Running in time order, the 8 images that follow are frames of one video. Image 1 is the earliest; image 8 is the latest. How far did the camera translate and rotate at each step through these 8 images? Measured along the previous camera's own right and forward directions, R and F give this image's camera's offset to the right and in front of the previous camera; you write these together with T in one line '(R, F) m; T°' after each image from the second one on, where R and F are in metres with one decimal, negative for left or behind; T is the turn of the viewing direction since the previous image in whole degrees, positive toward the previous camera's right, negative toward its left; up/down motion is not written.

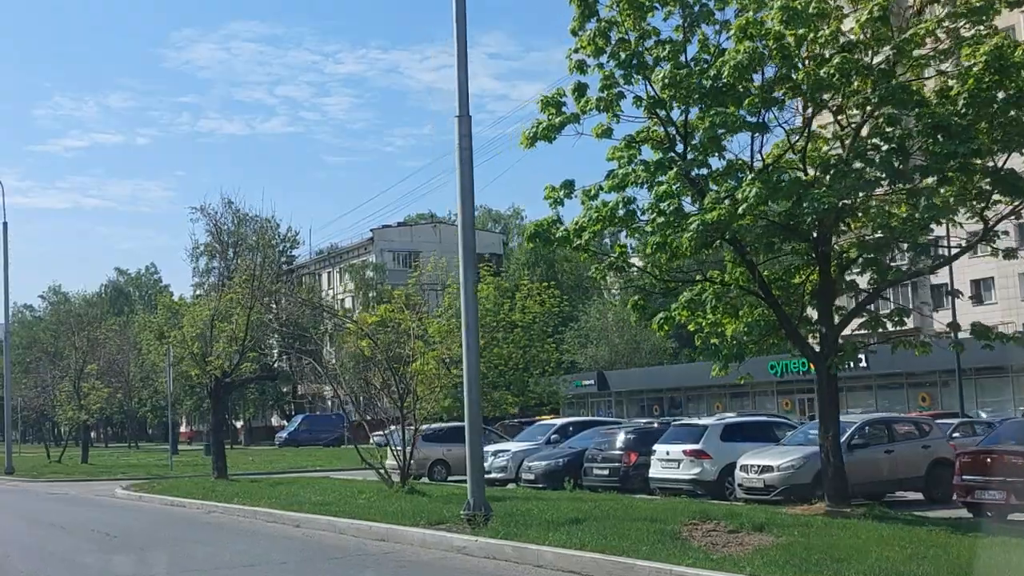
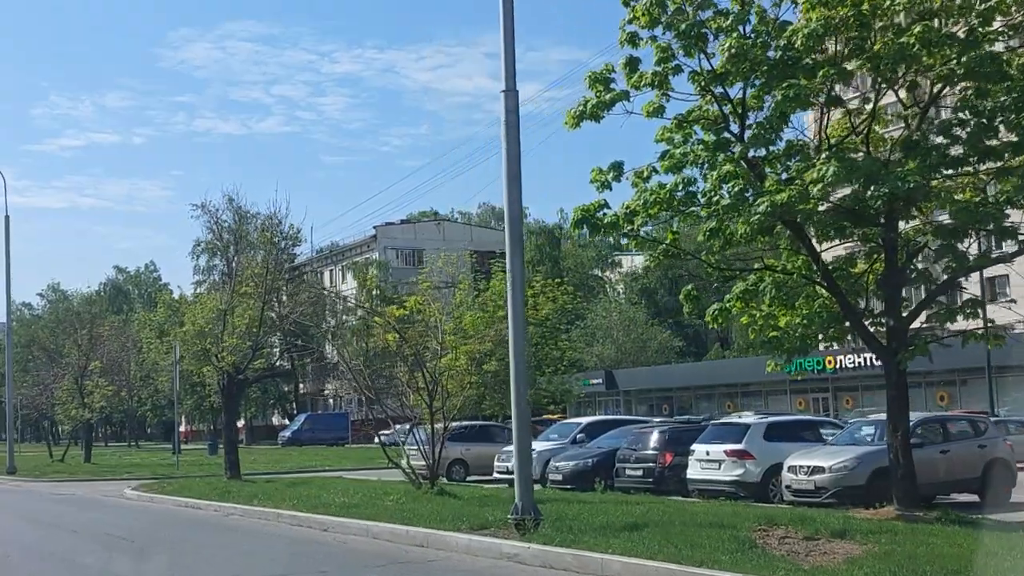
(-0.6, +0.9) m; 0°
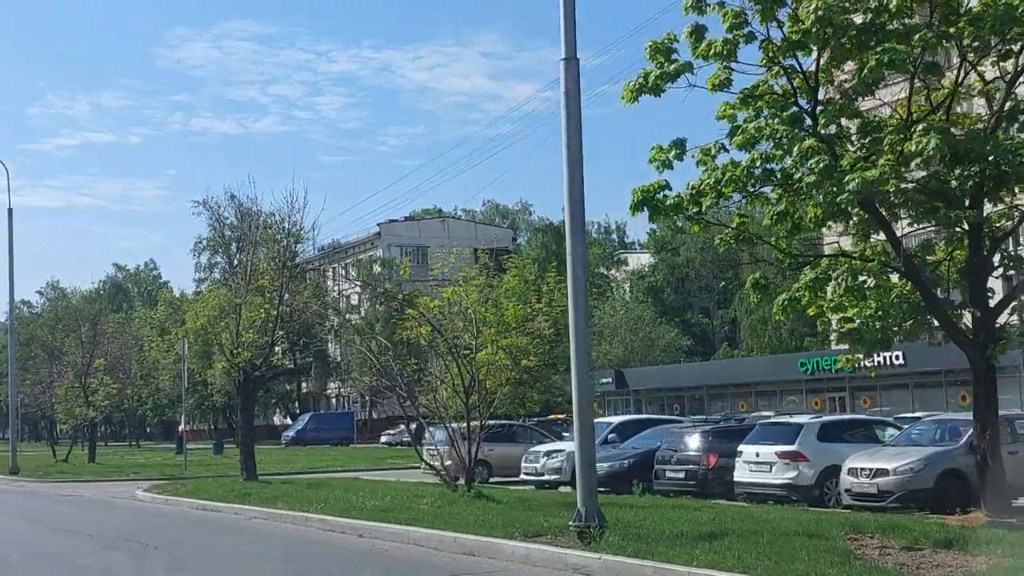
(-0.6, +1.0) m; 0°
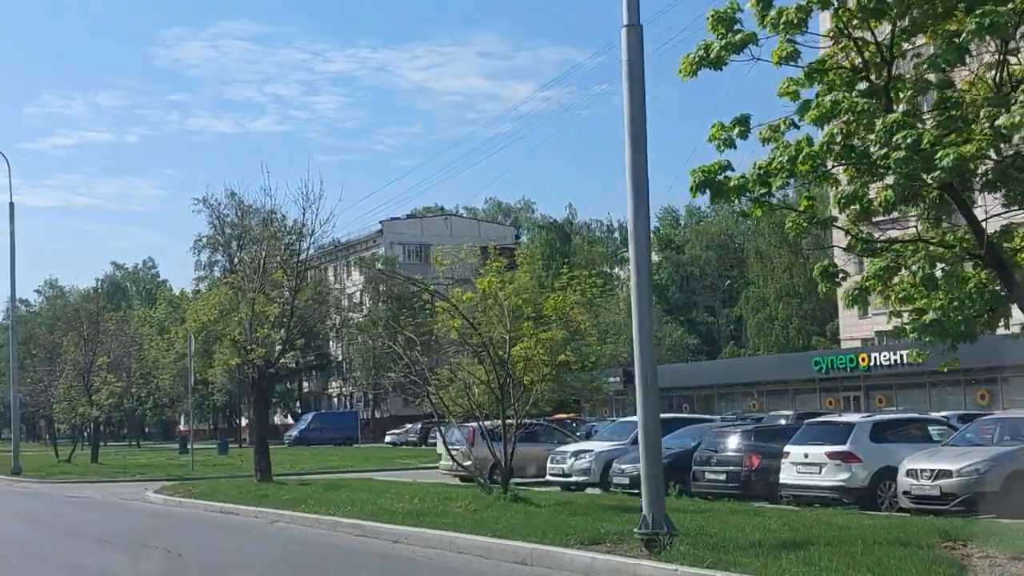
(-0.6, +0.9) m; 0°
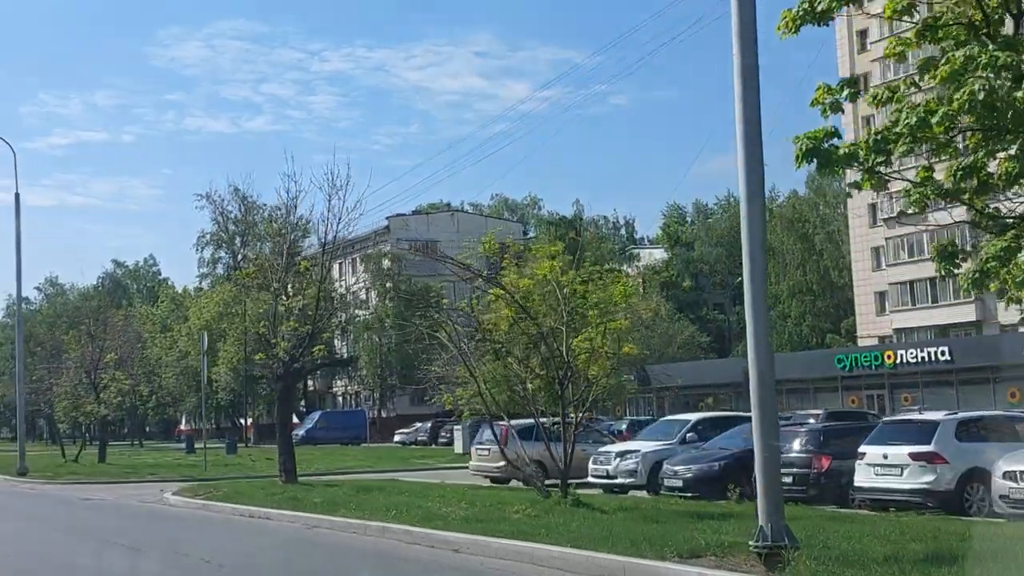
(-0.8, +1.2) m; 0°
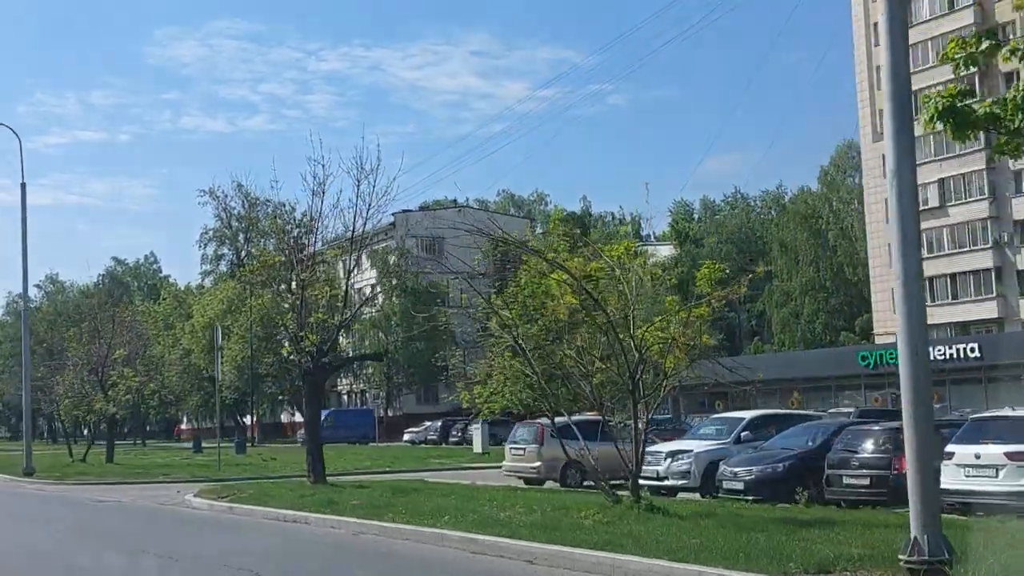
(-0.8, +1.2) m; 0°
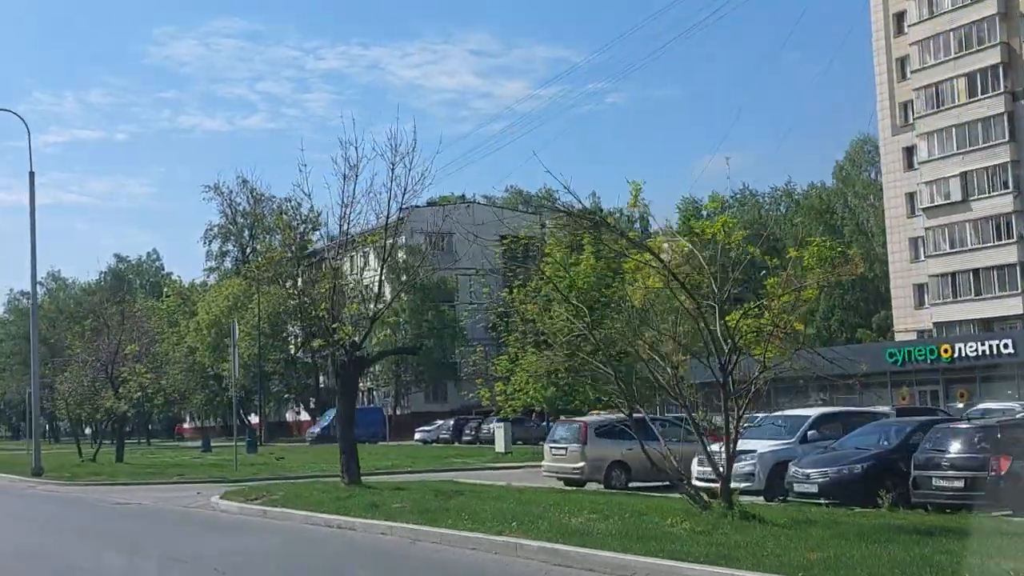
(-0.8, +1.2) m; 0°
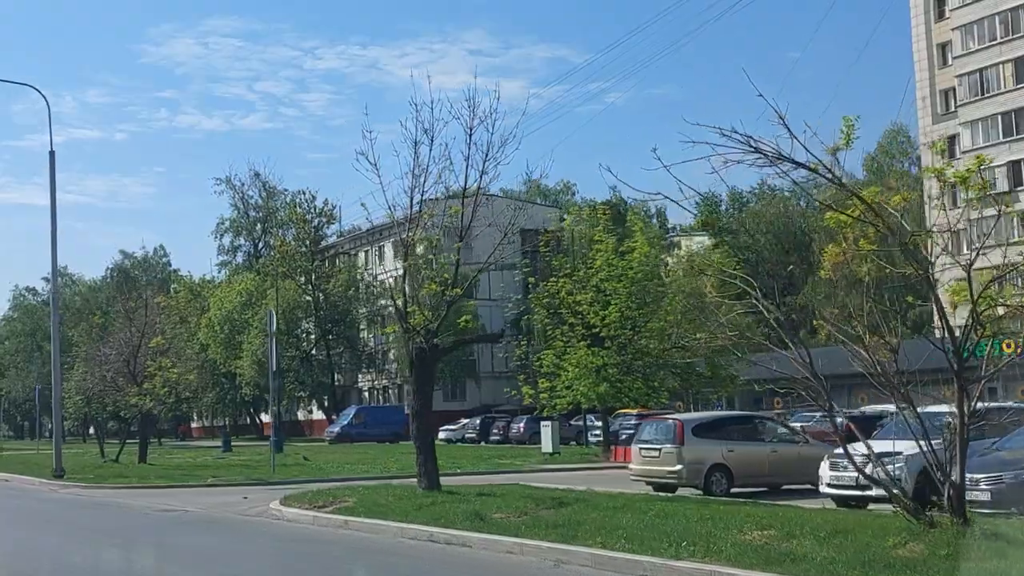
(-1.5, +2.2) m; 0°
